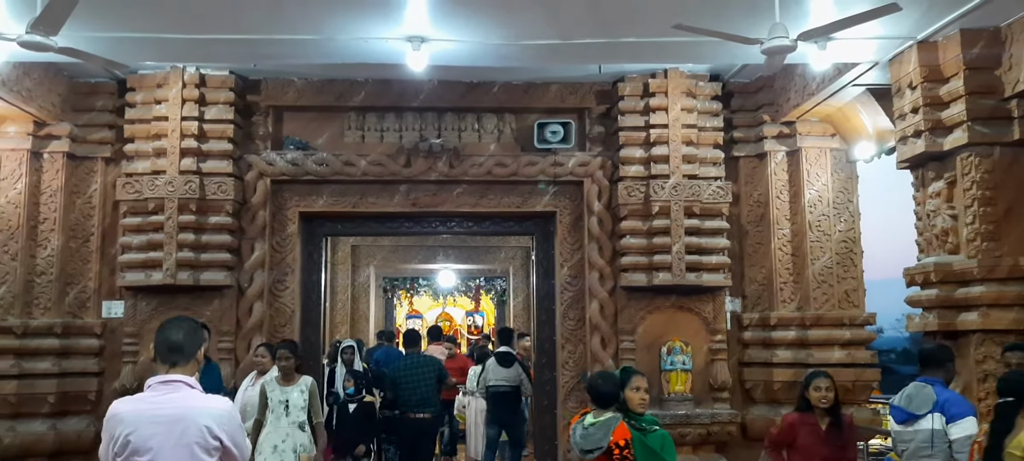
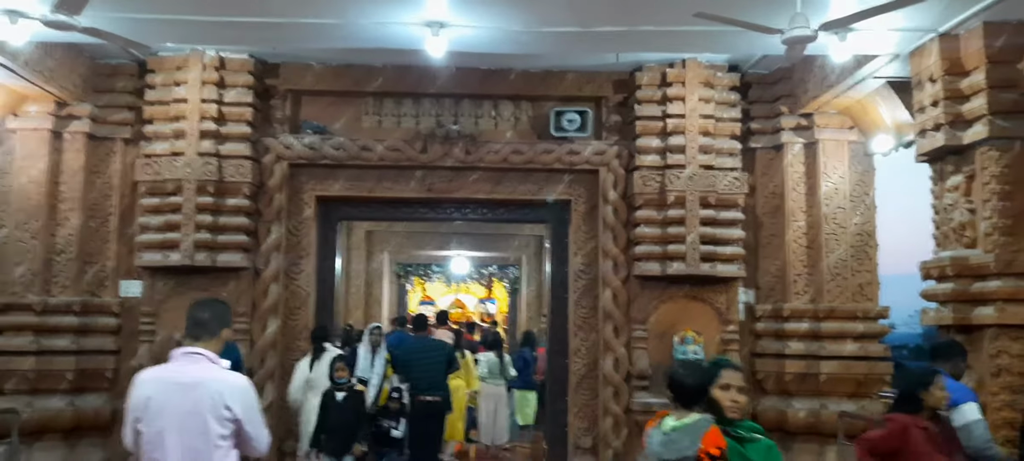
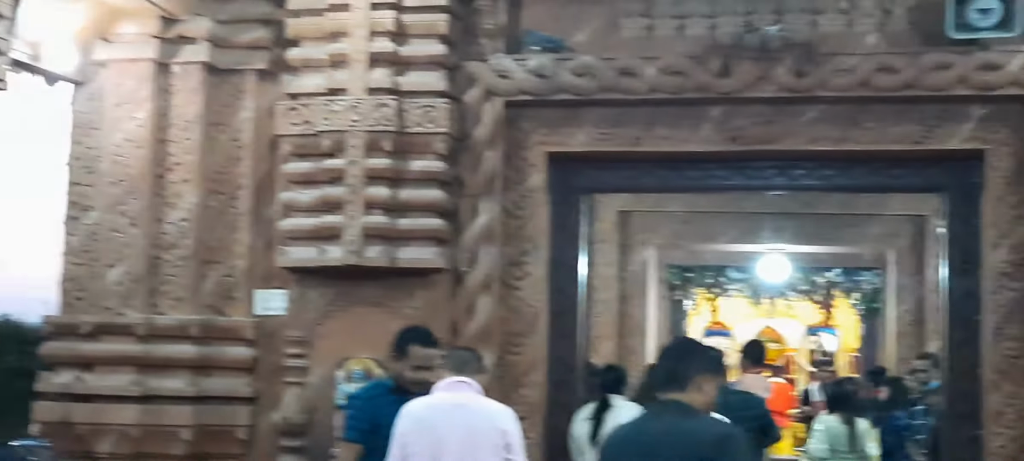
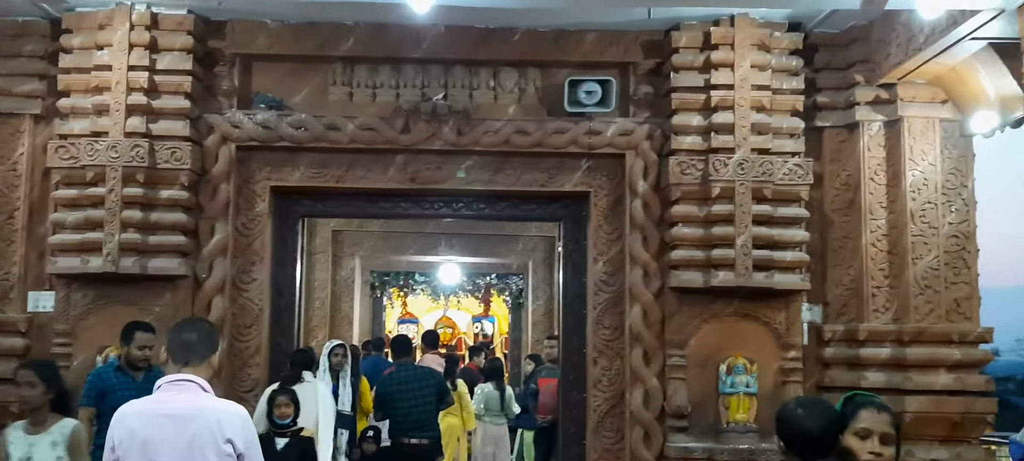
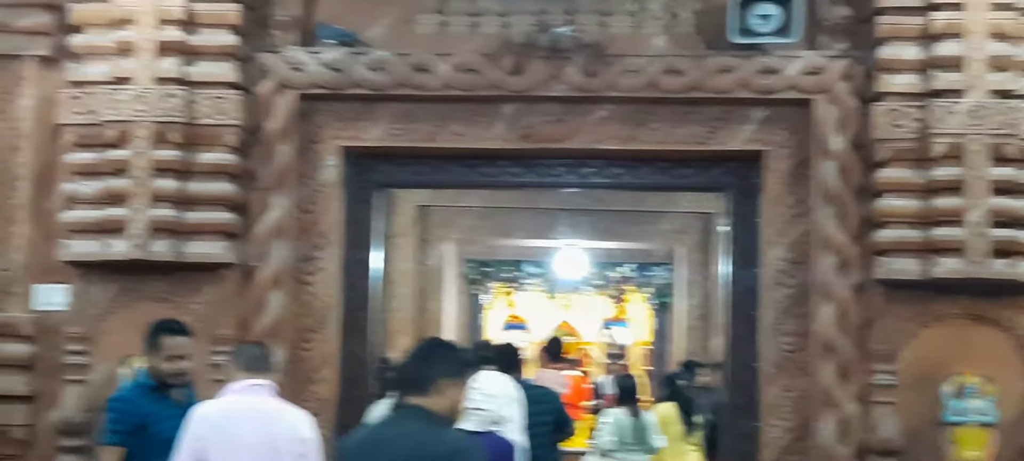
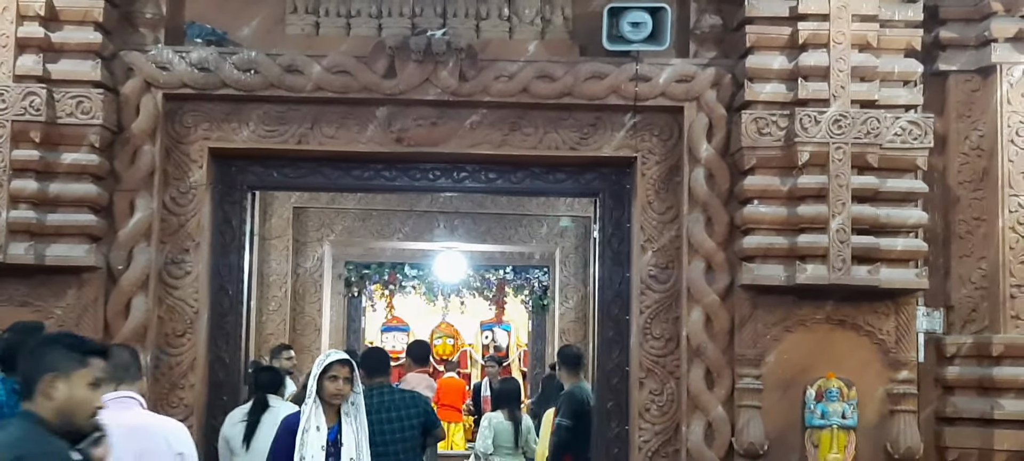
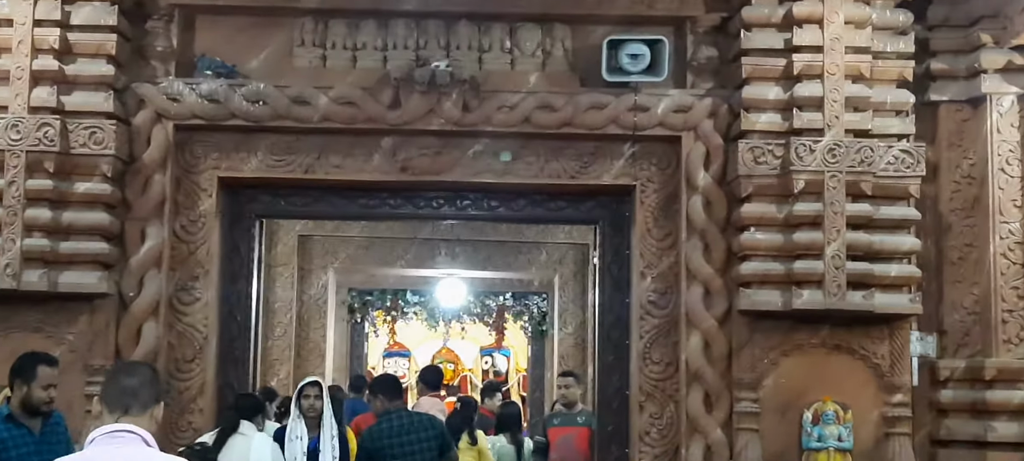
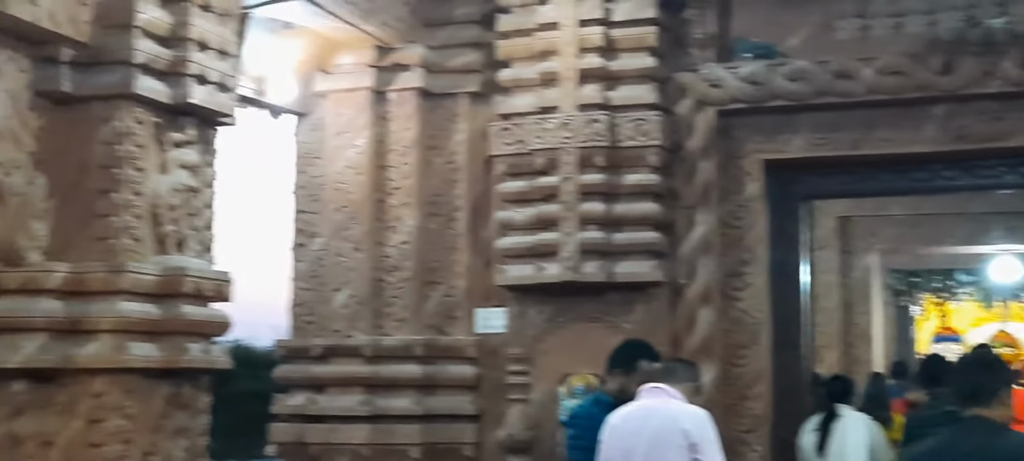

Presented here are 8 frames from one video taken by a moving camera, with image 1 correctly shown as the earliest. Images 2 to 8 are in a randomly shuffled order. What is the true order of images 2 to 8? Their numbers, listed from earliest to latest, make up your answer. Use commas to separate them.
2, 4, 7, 6, 5, 3, 8
